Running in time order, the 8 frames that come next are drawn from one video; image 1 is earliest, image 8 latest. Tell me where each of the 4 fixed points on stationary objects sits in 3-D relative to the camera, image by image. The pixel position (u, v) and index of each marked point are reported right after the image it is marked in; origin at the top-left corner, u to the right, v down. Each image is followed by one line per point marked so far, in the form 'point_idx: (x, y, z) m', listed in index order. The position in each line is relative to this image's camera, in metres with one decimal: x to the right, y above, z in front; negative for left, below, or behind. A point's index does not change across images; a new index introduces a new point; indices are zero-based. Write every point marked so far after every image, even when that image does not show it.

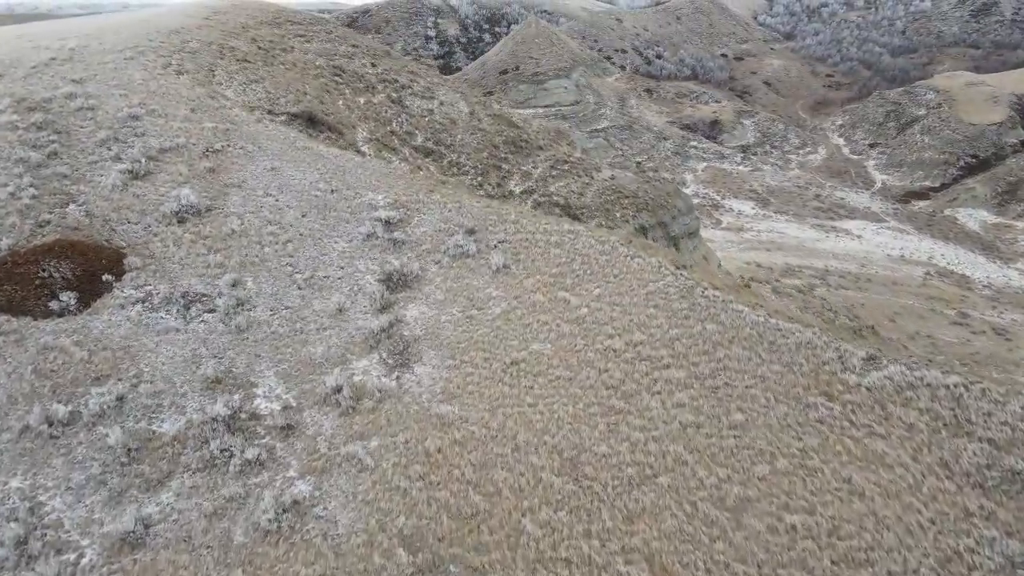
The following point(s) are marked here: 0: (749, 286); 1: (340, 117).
0: (+4.1, 0.0, +12.0) m
1: (-4.3, +4.3, +17.4) m
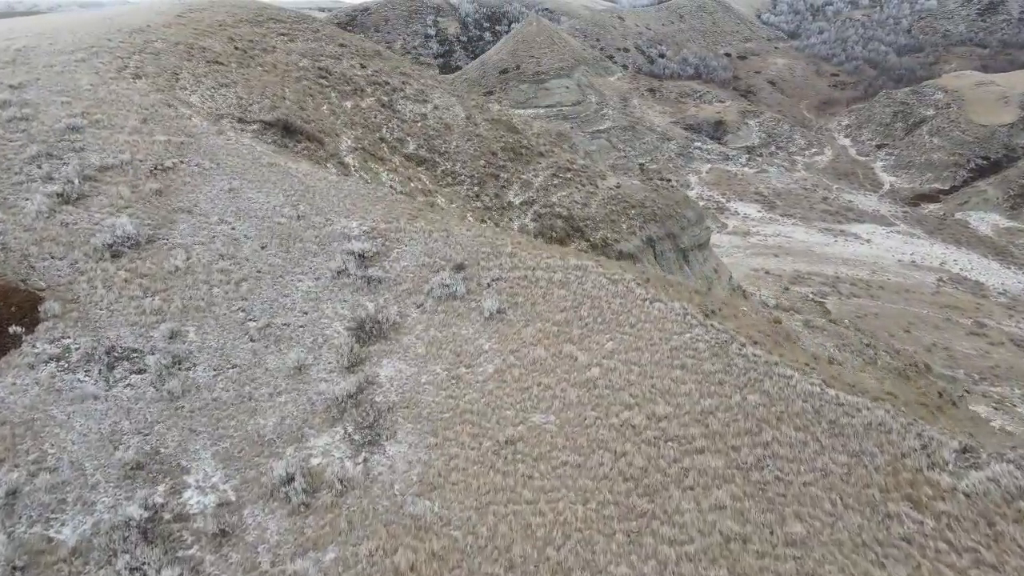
0: (+4.1, -0.5, +10.5) m
1: (-4.3, +3.8, +16.0) m
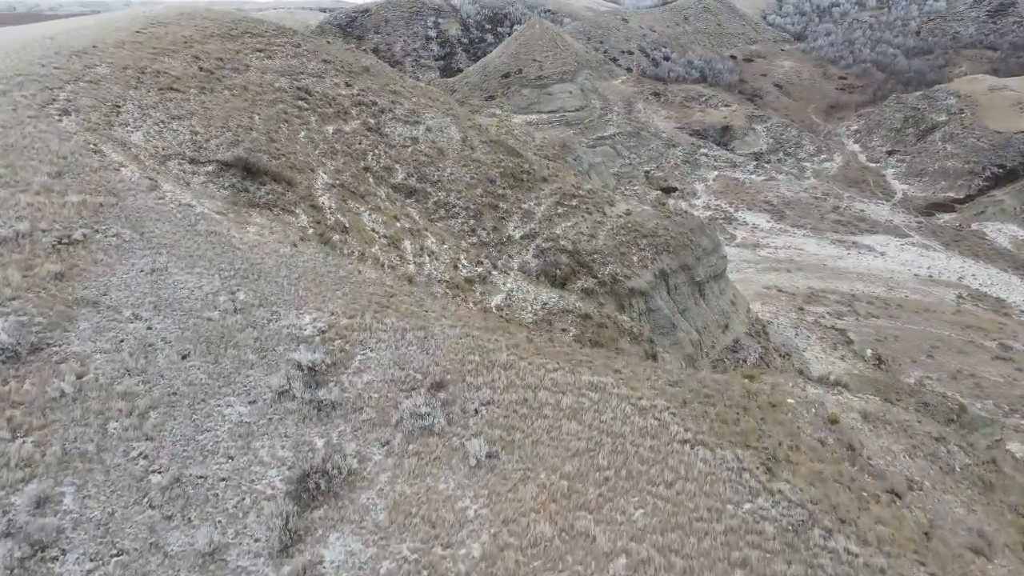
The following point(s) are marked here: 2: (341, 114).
0: (+4.1, -1.7, +8.6) m
1: (-4.4, +2.7, +14.1) m
2: (-4.4, +4.5, +17.8) m
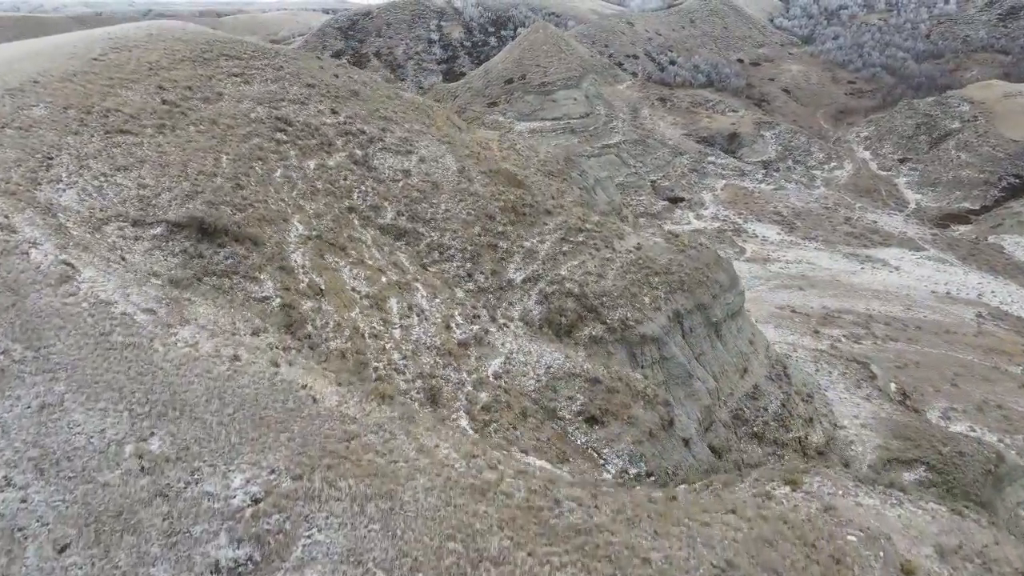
0: (+4.0, -2.9, +6.9) m
1: (-4.4, +1.5, +12.4) m
2: (-4.4, +3.3, +16.1) m
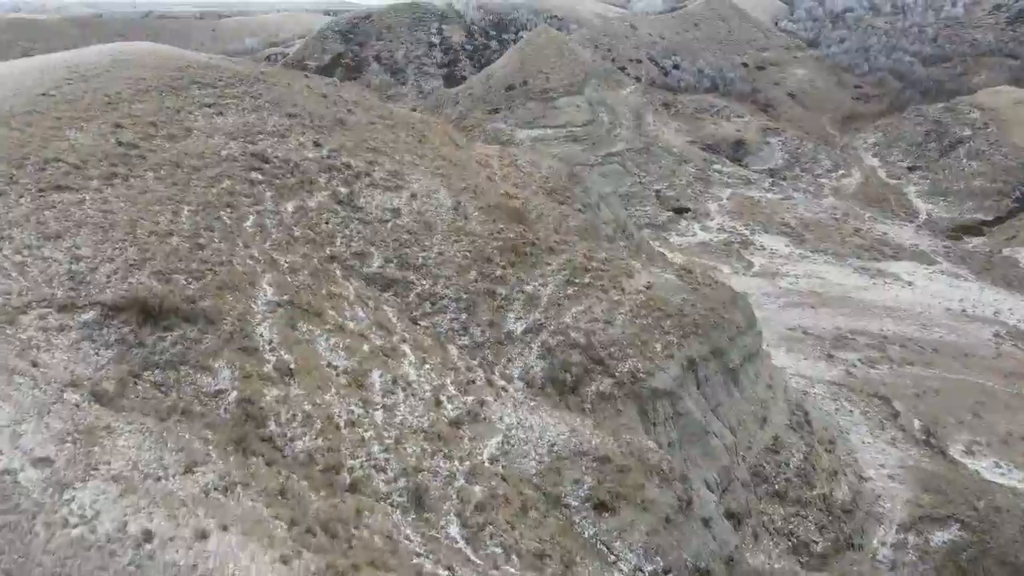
0: (+4.0, -4.0, +5.3) m
1: (-4.4, +0.4, +10.9) m
2: (-4.4, +2.2, +14.6) m
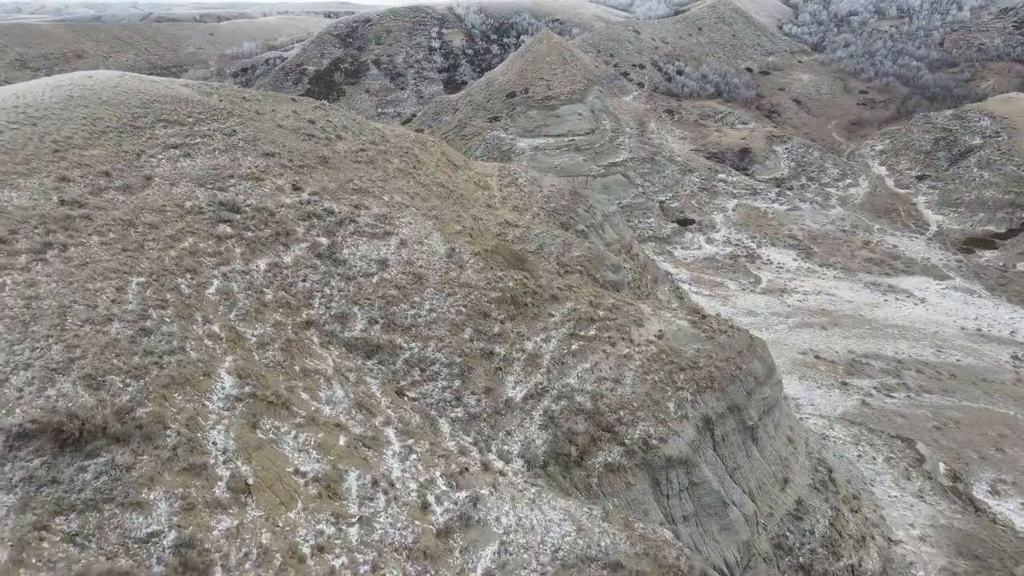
0: (+3.9, -5.2, +3.8) m
1: (-4.4, -0.9, +9.4) m
2: (-4.4, +1.0, +13.1) m
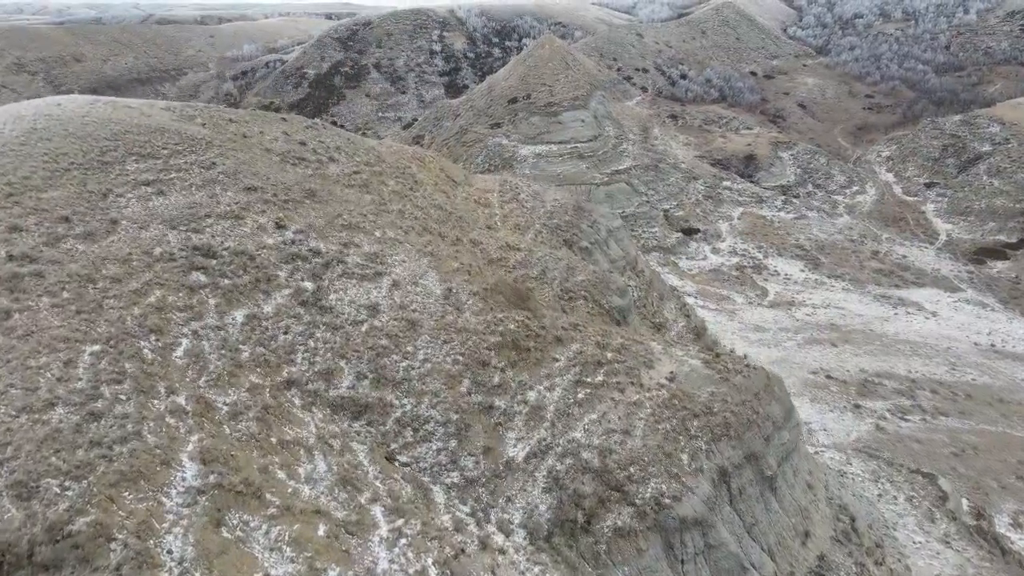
0: (+3.9, -6.1, +2.7) m
1: (-4.4, -1.8, +8.3) m
2: (-4.4, +0.1, +12.0) m
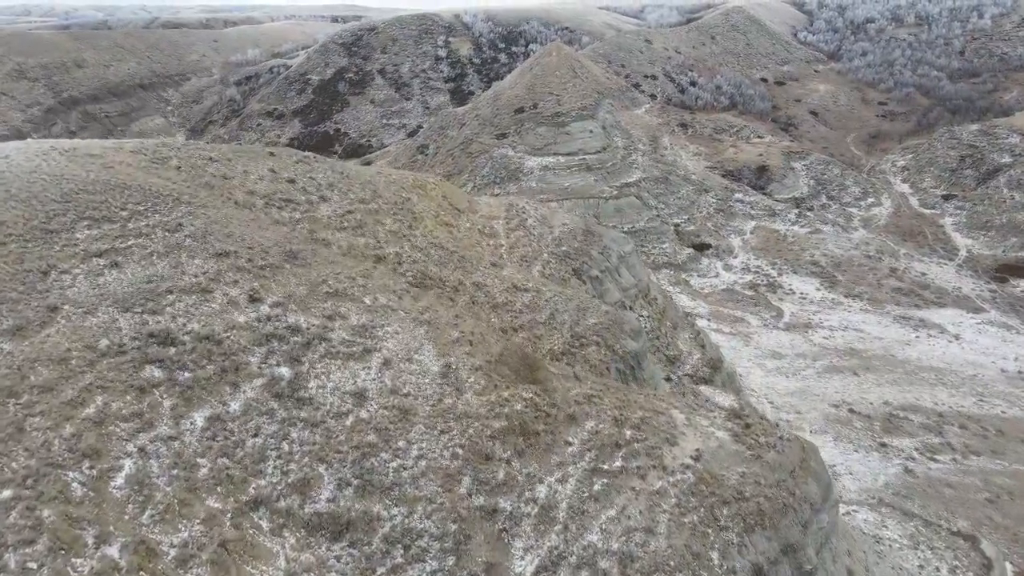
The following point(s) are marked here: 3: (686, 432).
0: (+4.0, -7.5, +0.9) m
1: (-4.3, -3.1, +6.6) m
2: (-4.3, -1.3, +10.3) m
3: (+3.6, -3.2, +14.3) m
